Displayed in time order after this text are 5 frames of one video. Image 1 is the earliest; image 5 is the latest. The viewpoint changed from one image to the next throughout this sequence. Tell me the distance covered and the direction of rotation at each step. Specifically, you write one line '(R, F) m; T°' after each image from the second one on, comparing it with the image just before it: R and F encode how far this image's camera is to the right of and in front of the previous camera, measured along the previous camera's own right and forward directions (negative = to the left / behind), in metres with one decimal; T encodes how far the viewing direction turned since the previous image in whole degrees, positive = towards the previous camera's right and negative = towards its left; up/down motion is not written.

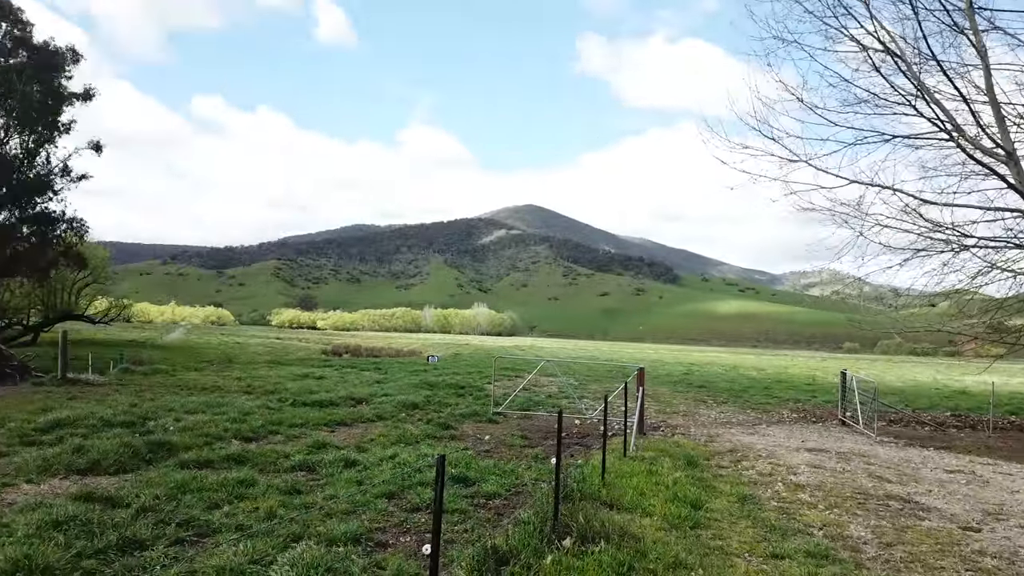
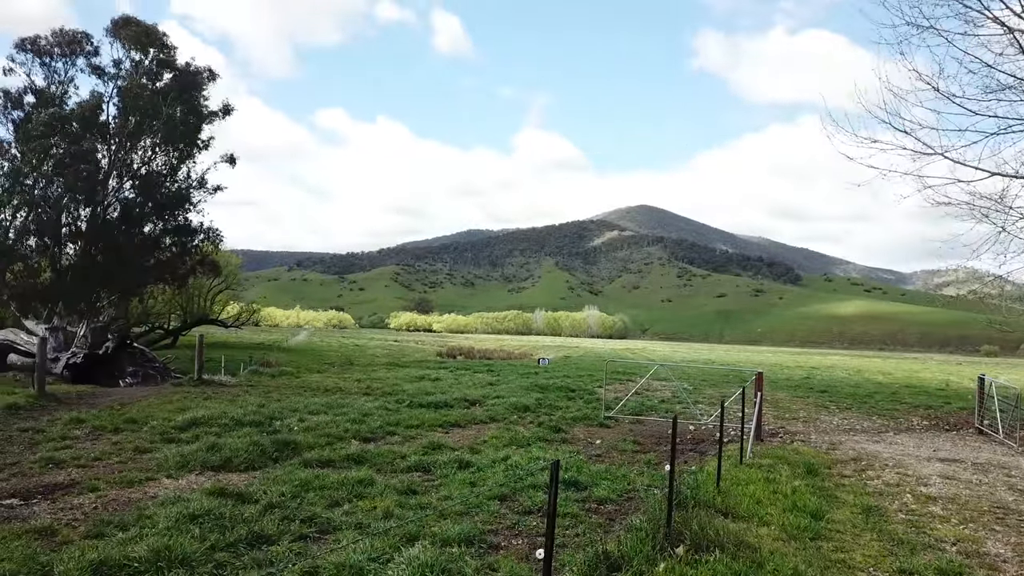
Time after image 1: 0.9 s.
(-0.1, -0.3) m; -10°
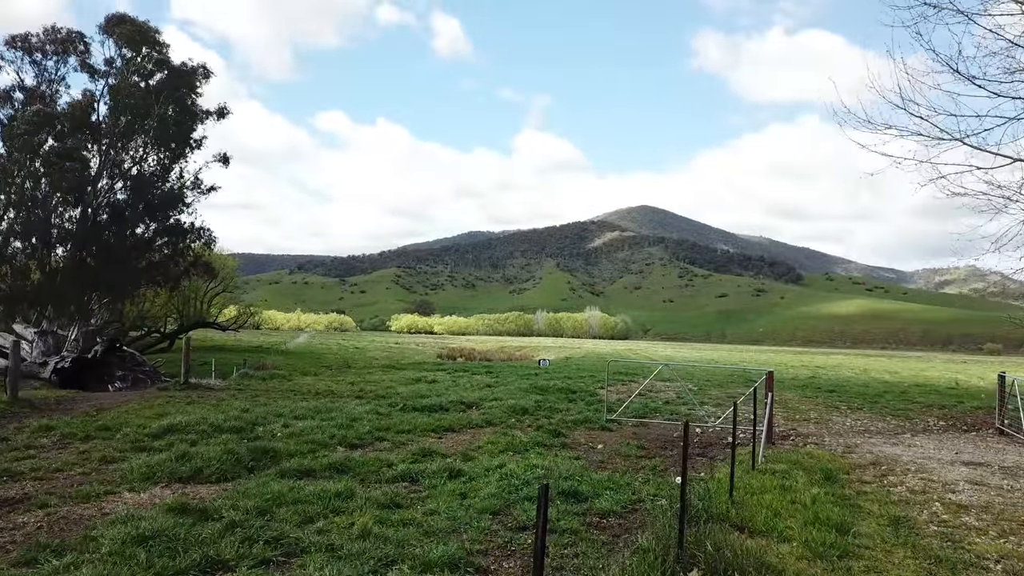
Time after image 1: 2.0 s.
(+0.1, +0.8) m; 0°
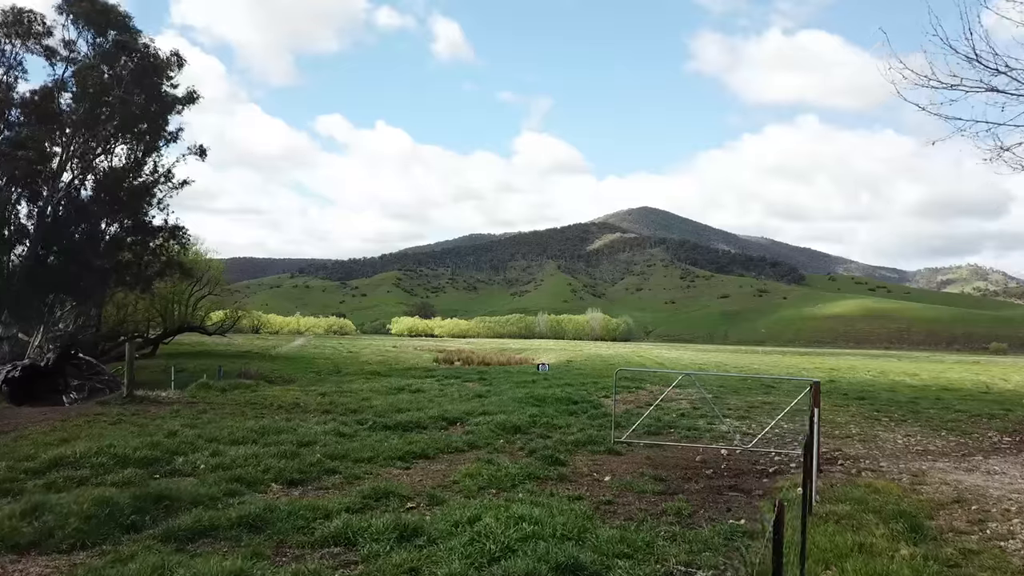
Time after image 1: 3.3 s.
(+0.3, +2.8) m; 0°
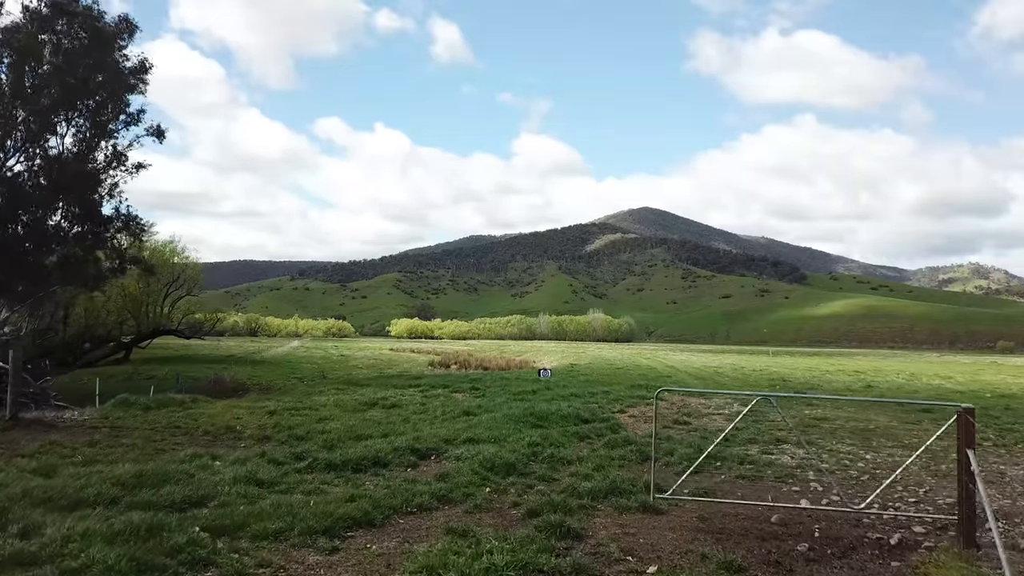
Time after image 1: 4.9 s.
(+0.2, +4.2) m; 0°
